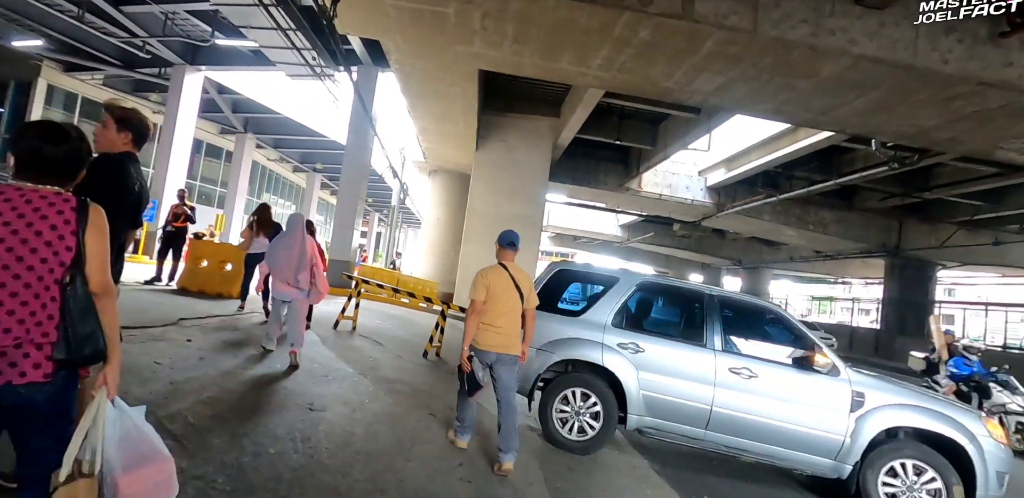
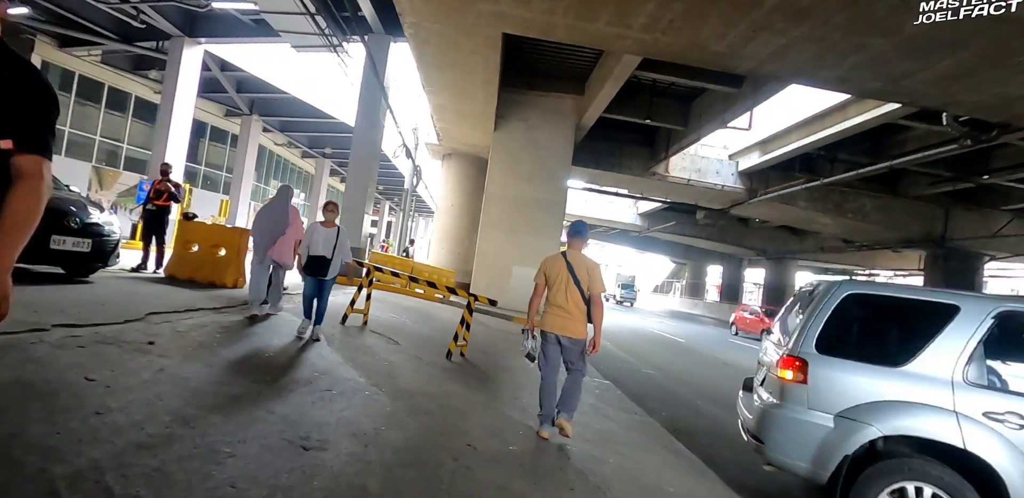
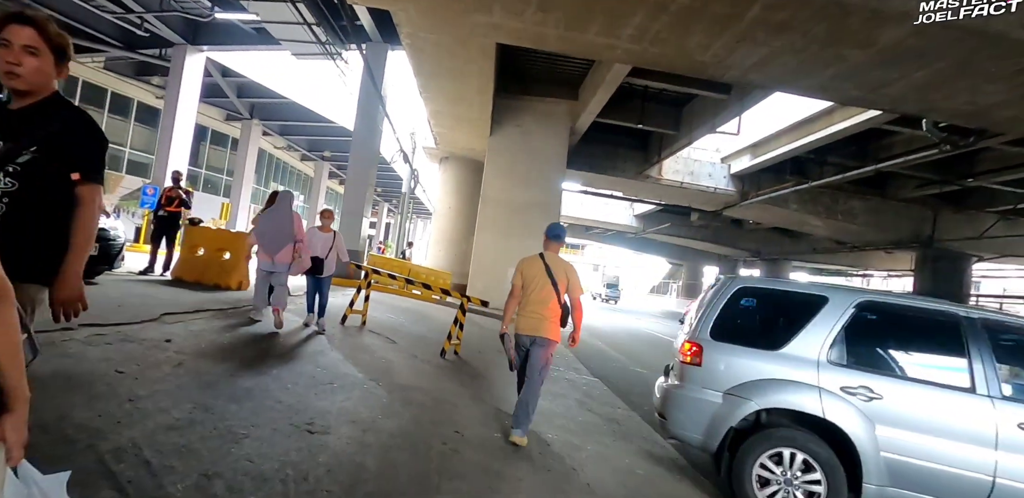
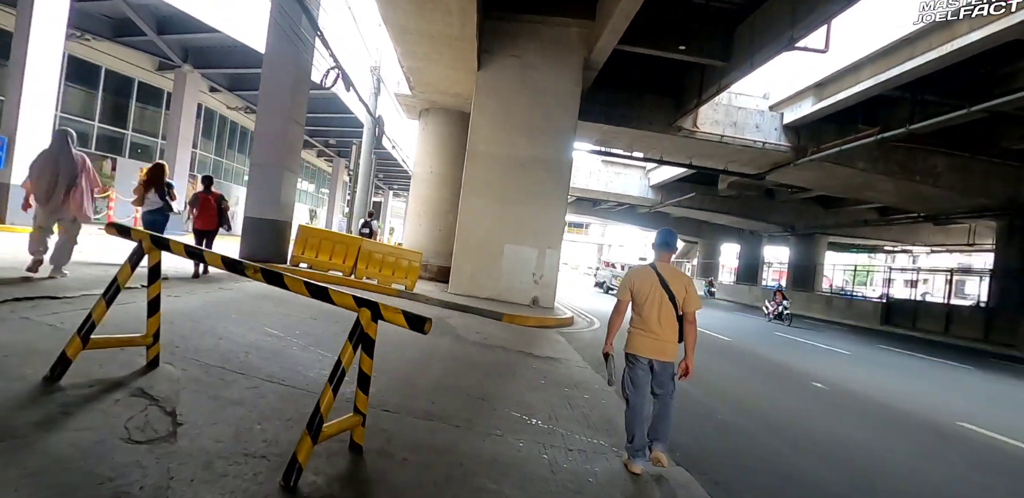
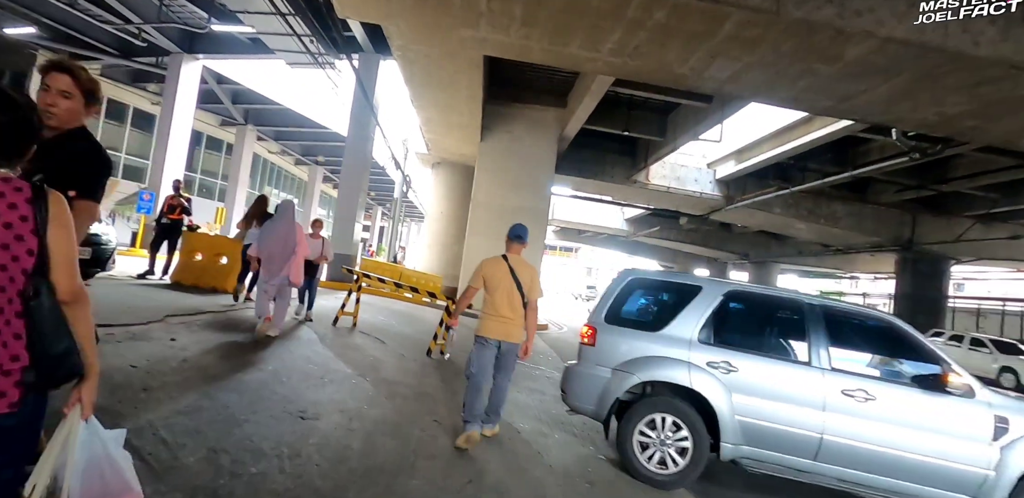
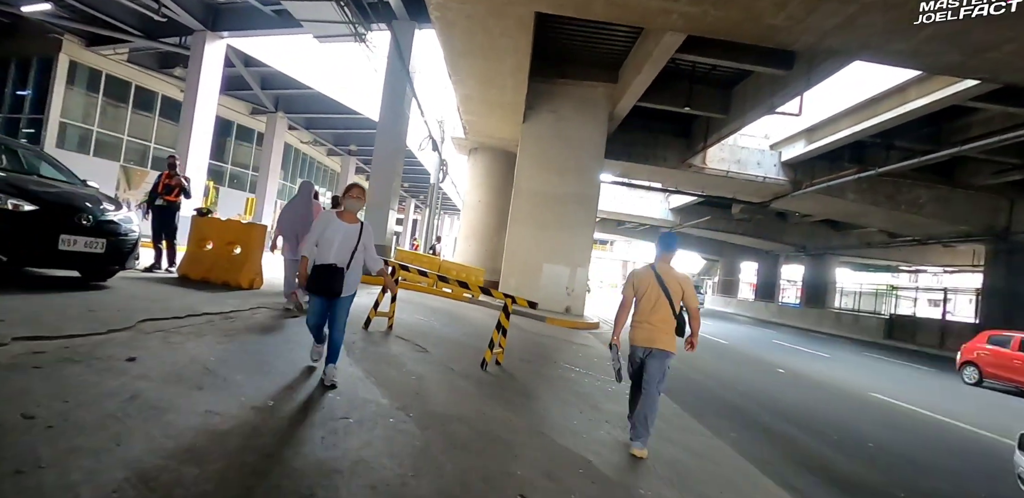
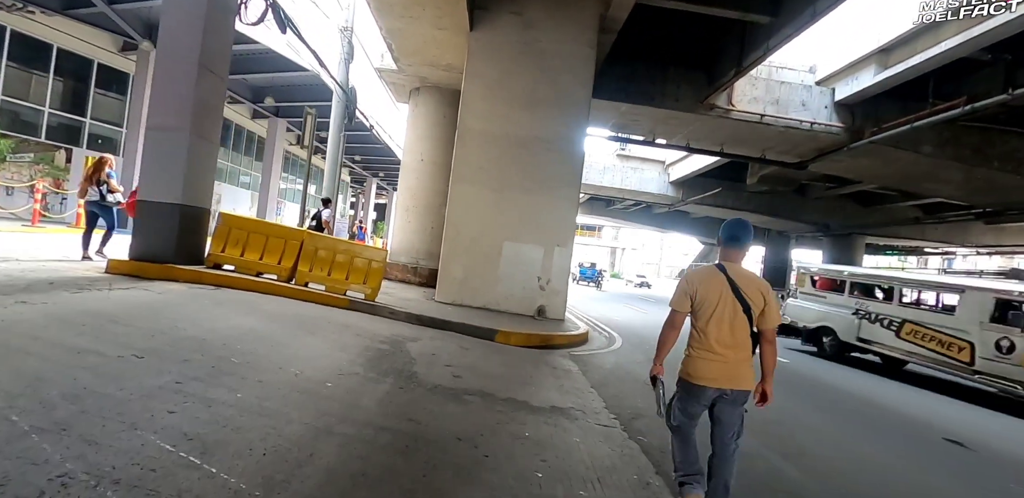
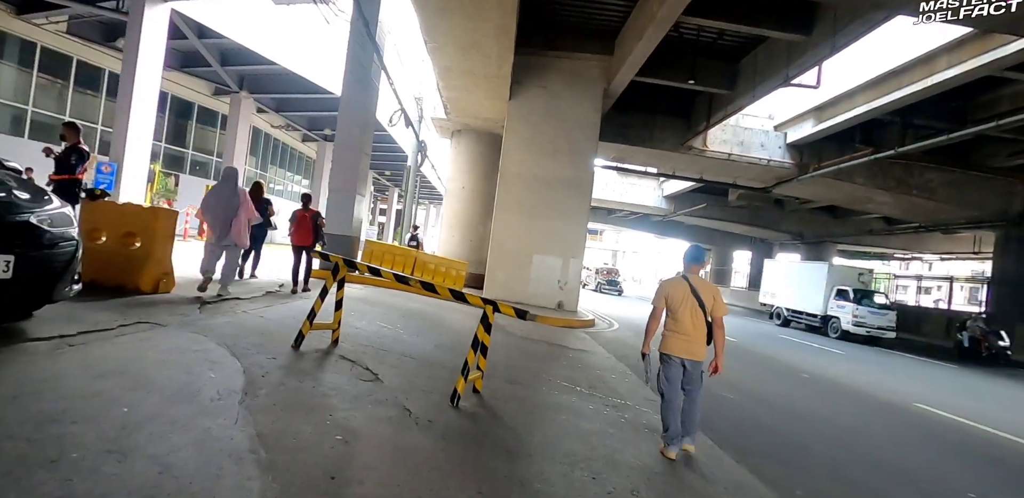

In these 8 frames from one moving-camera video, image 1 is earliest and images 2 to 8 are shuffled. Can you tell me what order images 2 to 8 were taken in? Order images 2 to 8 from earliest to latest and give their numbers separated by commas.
5, 3, 2, 6, 8, 4, 7
